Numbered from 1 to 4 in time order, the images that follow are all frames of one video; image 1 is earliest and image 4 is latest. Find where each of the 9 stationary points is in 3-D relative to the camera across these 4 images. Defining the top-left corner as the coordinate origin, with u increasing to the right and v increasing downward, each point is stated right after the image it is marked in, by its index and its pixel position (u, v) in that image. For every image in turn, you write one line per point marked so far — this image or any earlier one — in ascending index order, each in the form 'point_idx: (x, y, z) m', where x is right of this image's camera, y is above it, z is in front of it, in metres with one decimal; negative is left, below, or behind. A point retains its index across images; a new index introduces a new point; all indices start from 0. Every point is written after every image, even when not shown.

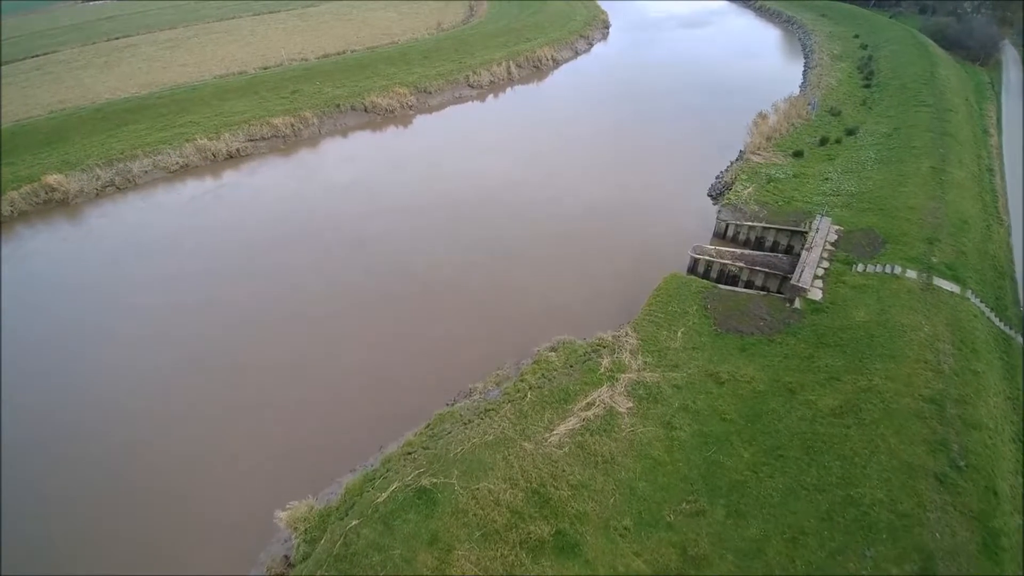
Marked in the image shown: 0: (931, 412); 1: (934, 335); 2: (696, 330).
0: (+10.1, -3.1, +13.7) m
1: (+11.8, -1.4, +15.8) m
2: (+5.5, -1.2, +16.8) m
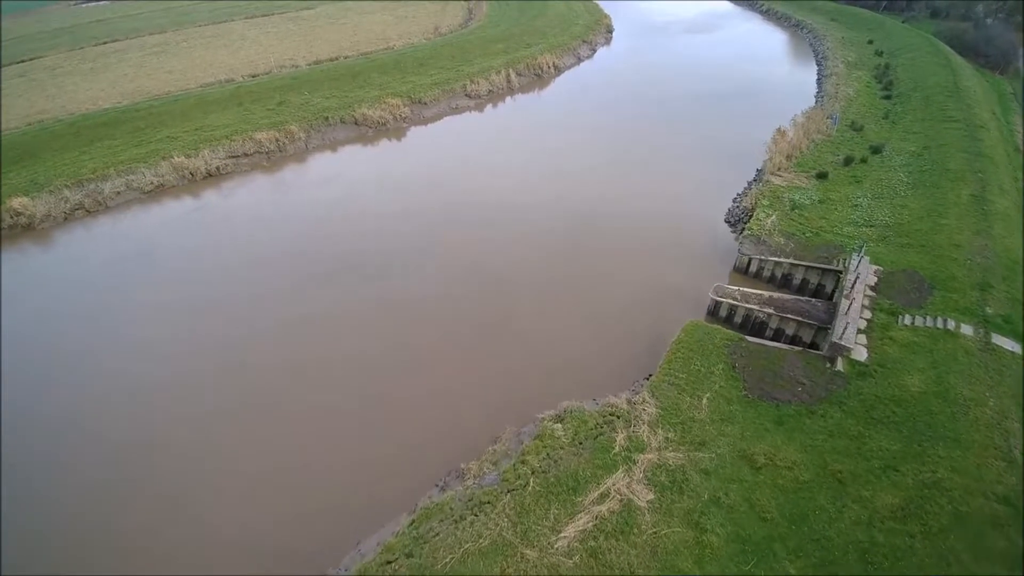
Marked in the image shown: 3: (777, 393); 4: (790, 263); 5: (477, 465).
0: (+10.1, -4.6, +11.5) m
1: (+11.7, -2.9, +13.6) m
2: (+5.5, -2.8, +14.6) m
3: (+6.8, -2.7, +14.5) m
4: (+9.8, +0.8, +19.9) m
5: (-0.8, -4.2, +13.5) m
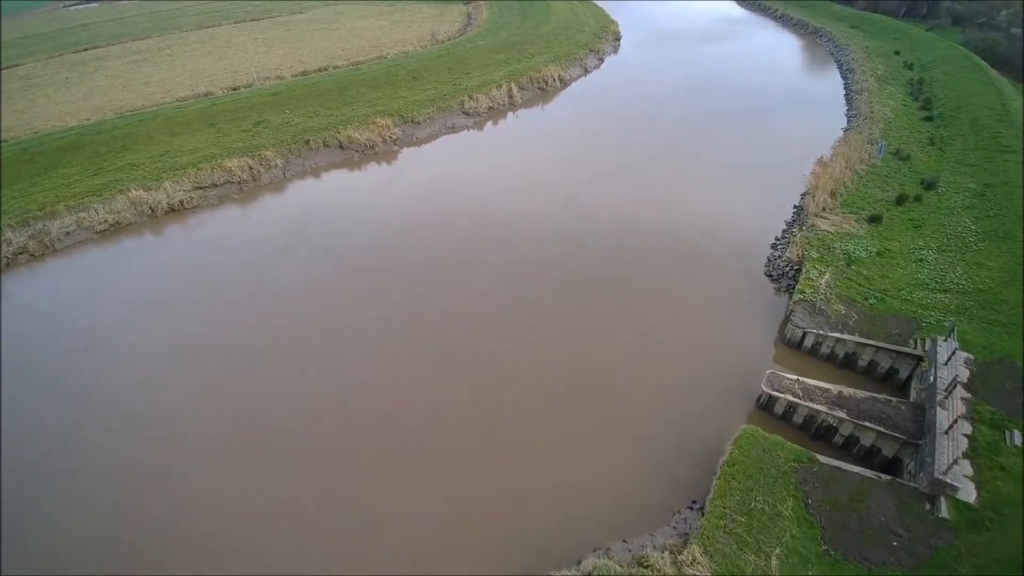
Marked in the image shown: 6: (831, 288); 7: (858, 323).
0: (+10.3, -7.0, +8.0) m
1: (+11.9, -5.4, +10.1) m
2: (+5.6, -5.2, +11.1) m
3: (+7.0, -5.1, +11.0) m
4: (+9.9, -1.6, +16.3) m
5: (-0.7, -6.7, +10.0) m
6: (+10.4, 0.0, +18.5) m
7: (+10.4, -1.1, +17.1) m
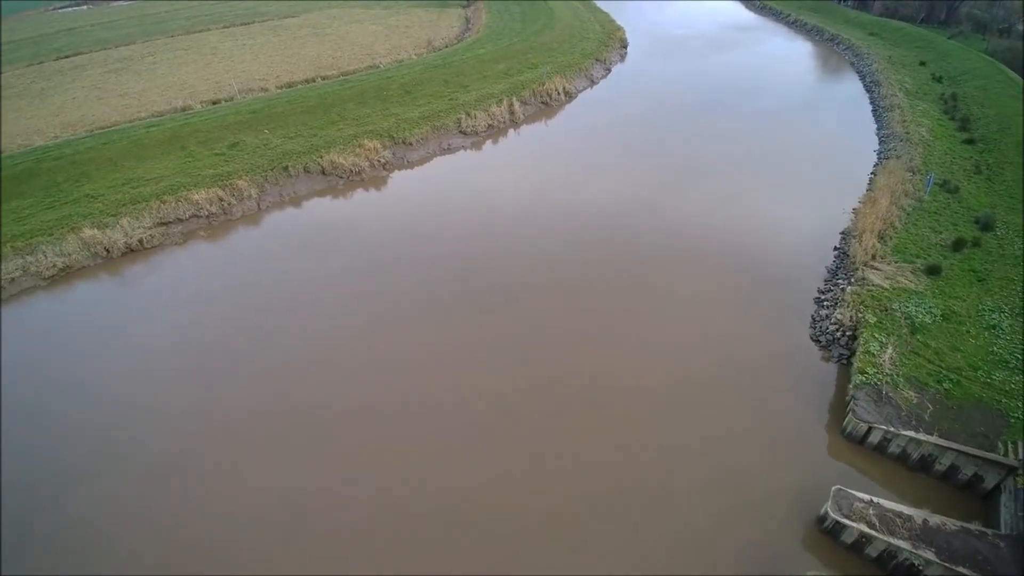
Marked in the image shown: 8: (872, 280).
0: (+10.3, -9.2, +5.0) m
1: (+12.0, -7.5, +7.1) m
2: (+5.7, -7.3, +8.1) m
3: (+7.0, -7.3, +8.0) m
4: (+10.0, -3.7, +13.3) m
5: (-0.6, -8.8, +7.0) m
6: (+10.4, -2.2, +15.5) m
7: (+10.5, -3.2, +14.1) m
8: (+11.9, +0.2, +18.9) m
